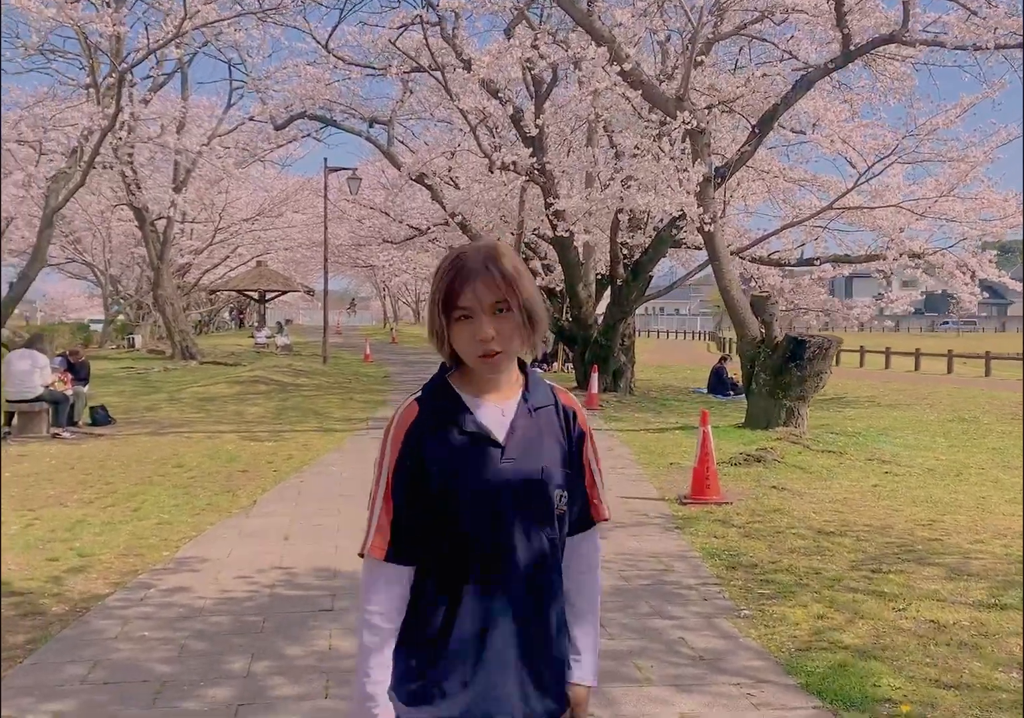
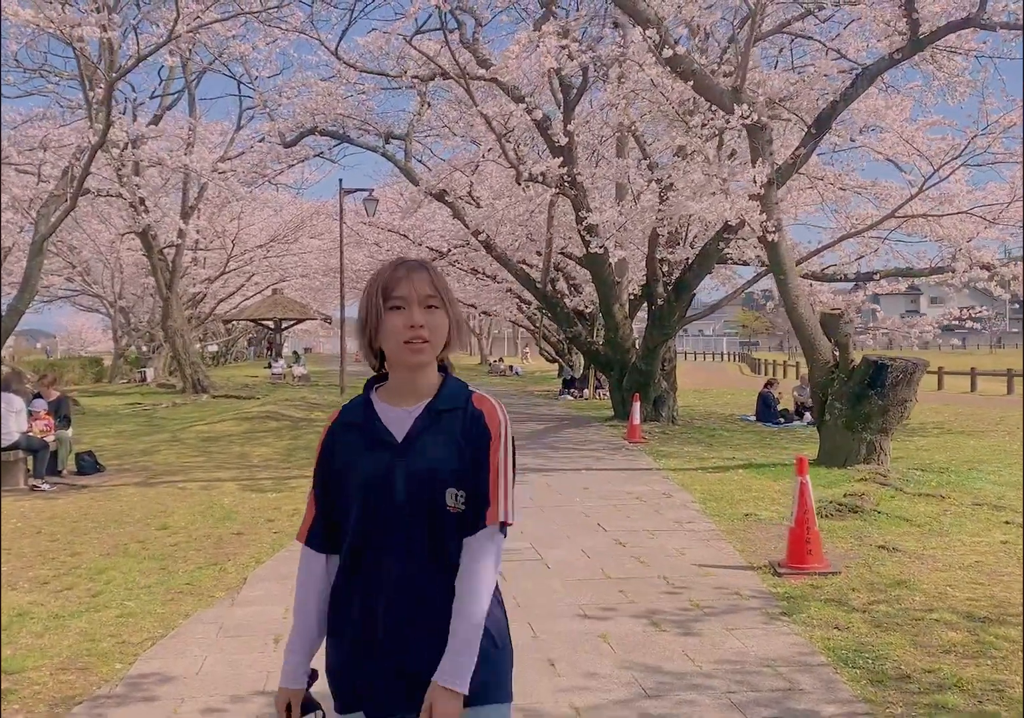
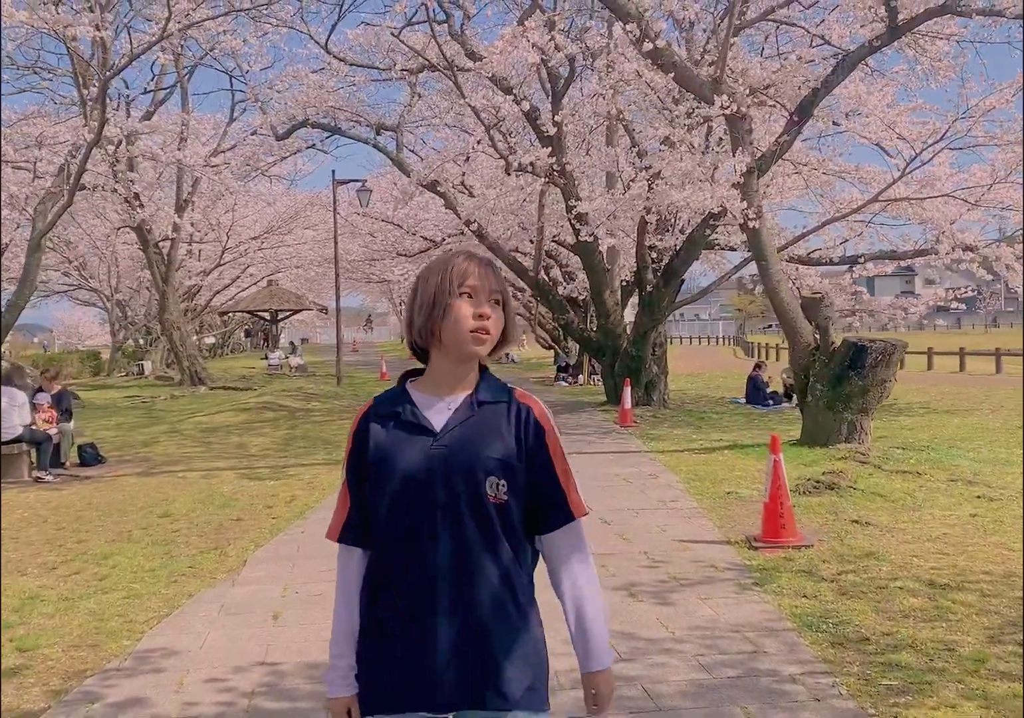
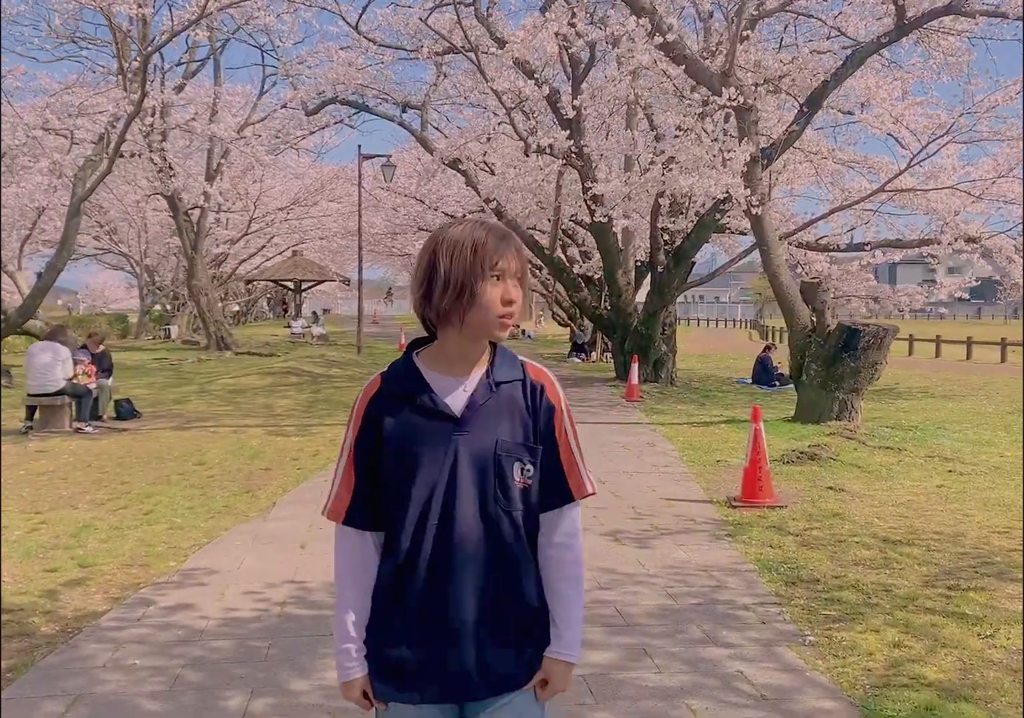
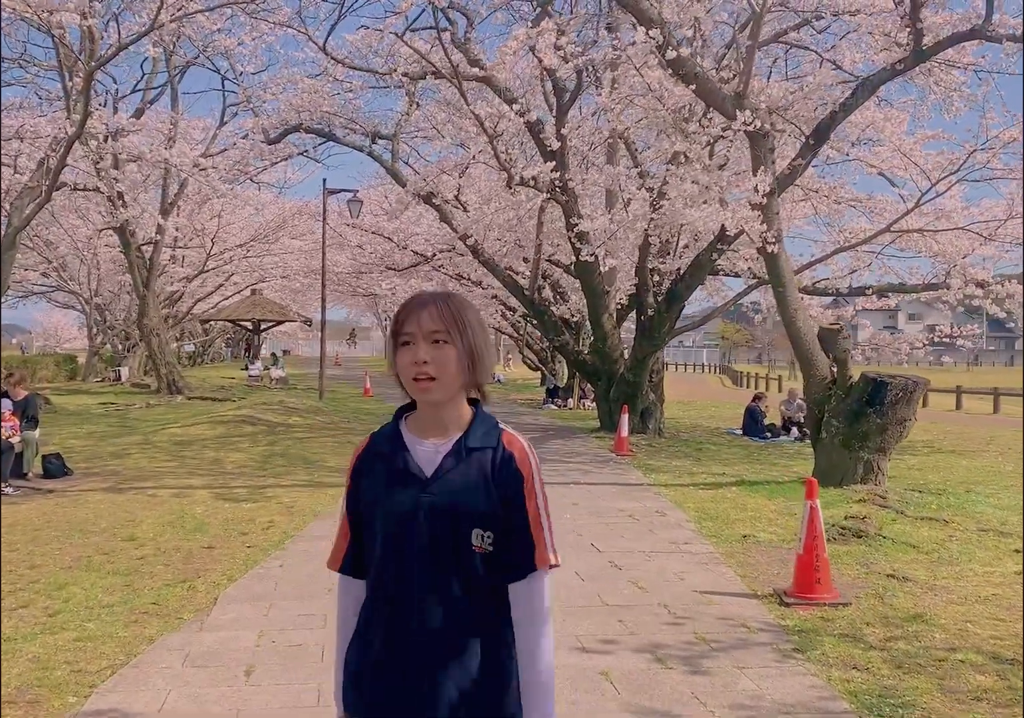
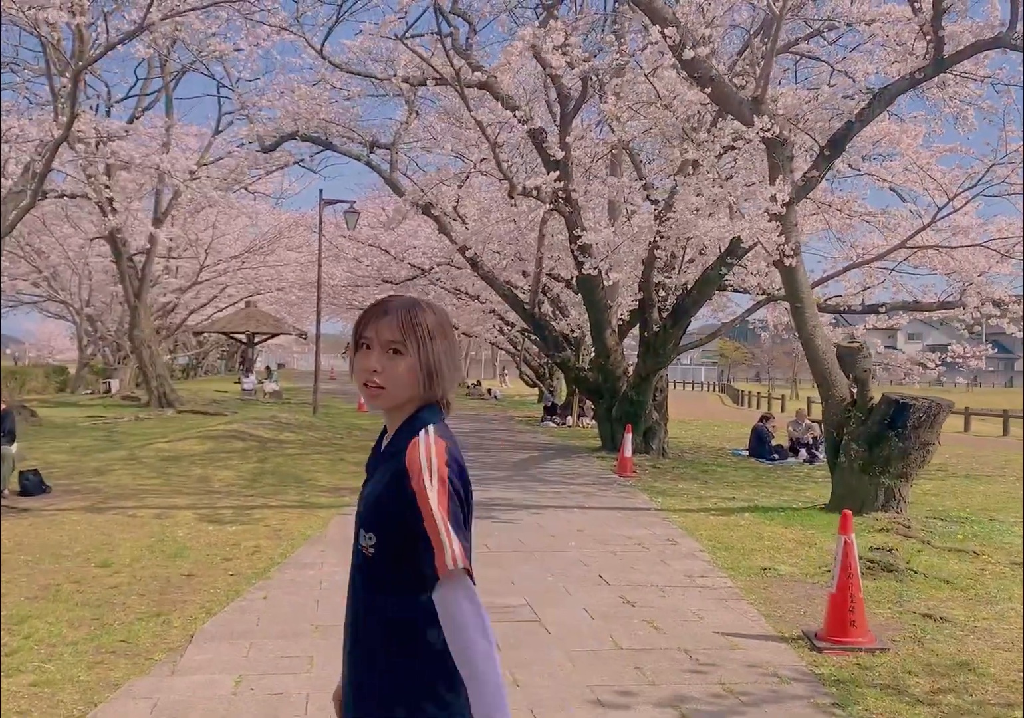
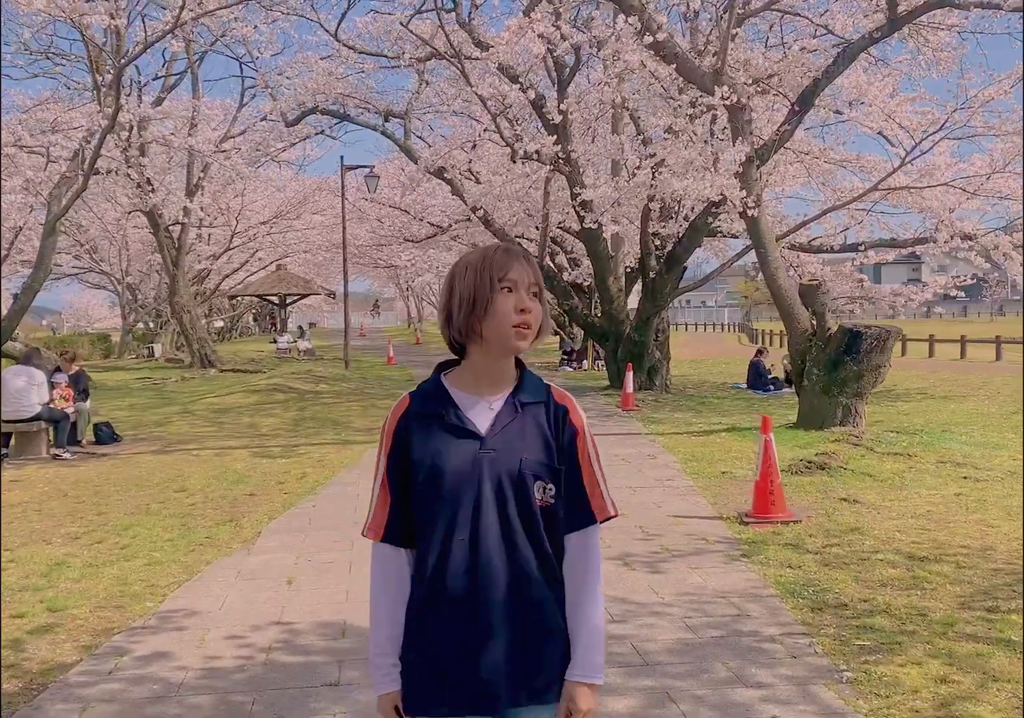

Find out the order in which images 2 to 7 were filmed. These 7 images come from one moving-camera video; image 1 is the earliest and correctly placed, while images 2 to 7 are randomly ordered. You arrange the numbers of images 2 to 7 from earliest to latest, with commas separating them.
4, 7, 3, 2, 5, 6
